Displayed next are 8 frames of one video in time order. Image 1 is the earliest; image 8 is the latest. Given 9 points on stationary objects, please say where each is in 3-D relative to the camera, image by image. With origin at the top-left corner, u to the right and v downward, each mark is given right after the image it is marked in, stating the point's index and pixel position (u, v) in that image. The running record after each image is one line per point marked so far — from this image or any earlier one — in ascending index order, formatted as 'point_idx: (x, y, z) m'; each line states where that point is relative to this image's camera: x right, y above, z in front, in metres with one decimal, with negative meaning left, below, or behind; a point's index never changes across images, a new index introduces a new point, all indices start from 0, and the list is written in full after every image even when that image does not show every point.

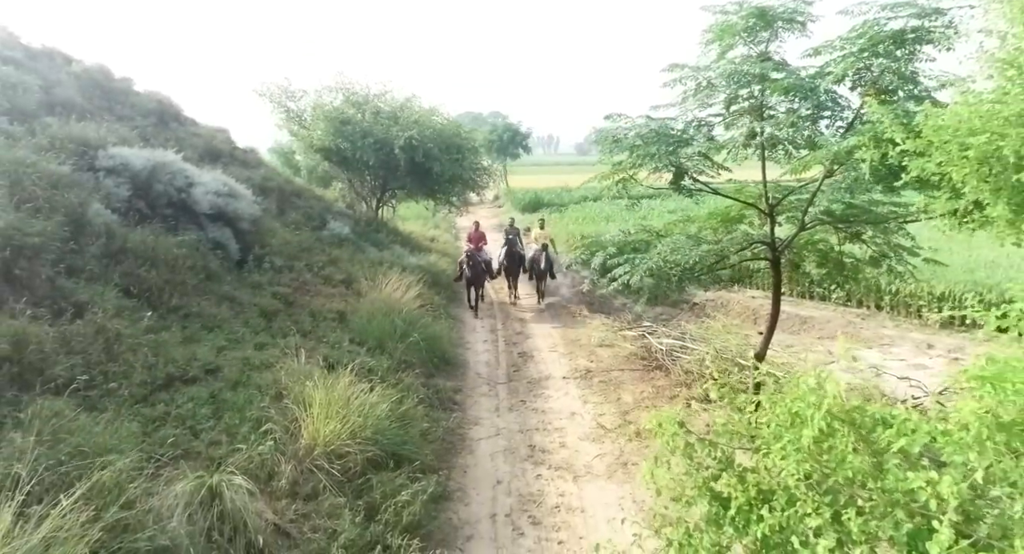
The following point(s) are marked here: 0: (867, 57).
0: (+3.9, +2.4, +6.5) m
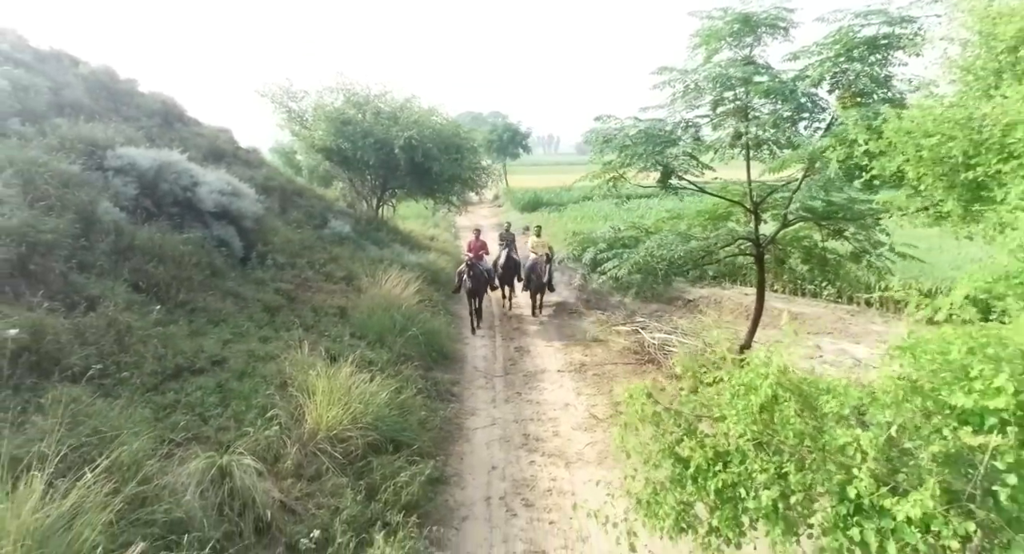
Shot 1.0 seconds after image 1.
0: (+3.8, +2.5, +6.9) m
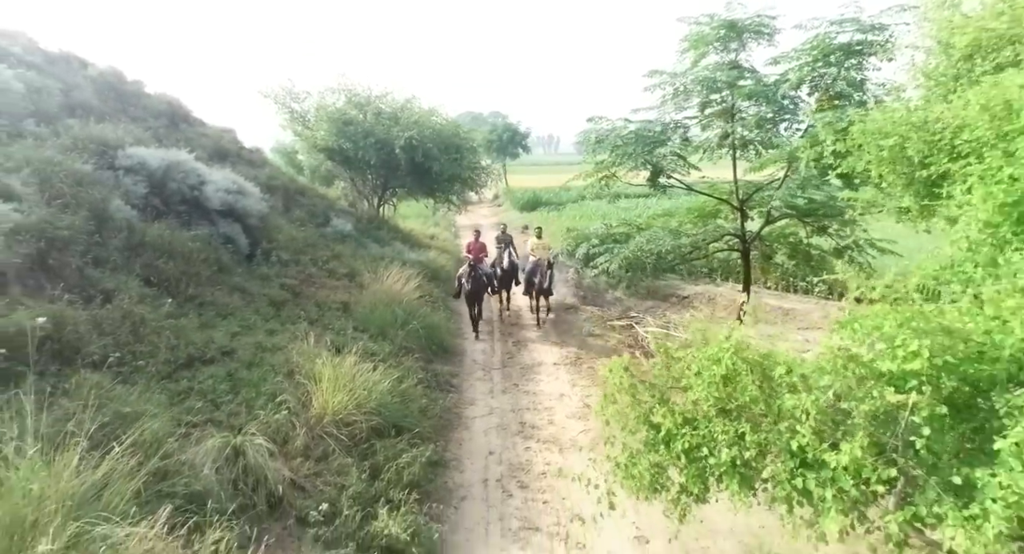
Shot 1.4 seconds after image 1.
0: (+3.7, +2.6, +7.2) m
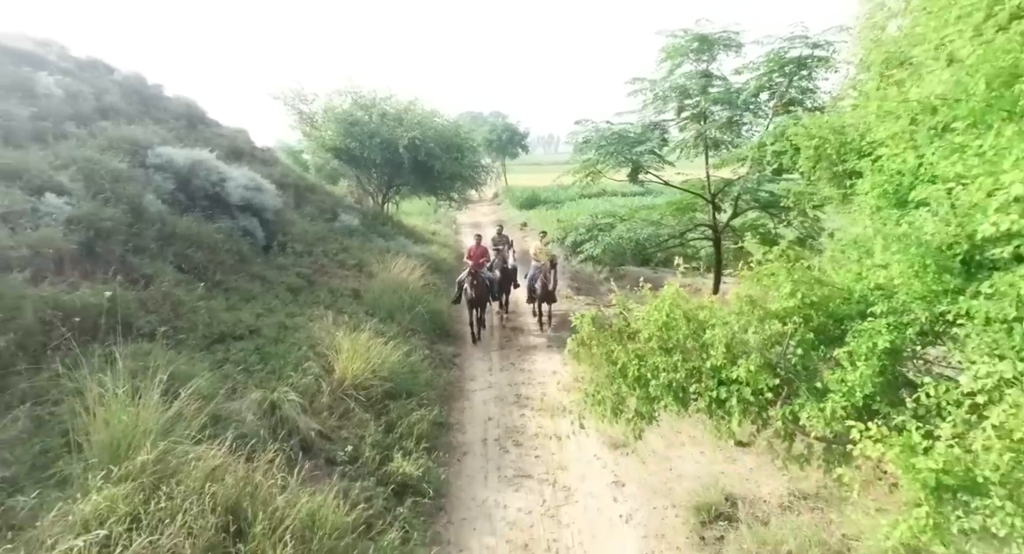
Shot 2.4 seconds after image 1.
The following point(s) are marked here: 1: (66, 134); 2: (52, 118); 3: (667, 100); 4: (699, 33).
0: (+3.7, +2.8, +8.3) m
1: (-8.6, +2.8, +11.4) m
2: (-8.8, +3.0, +11.4) m
3: (+2.5, +2.8, +9.3) m
4: (+2.9, +3.8, +9.2) m
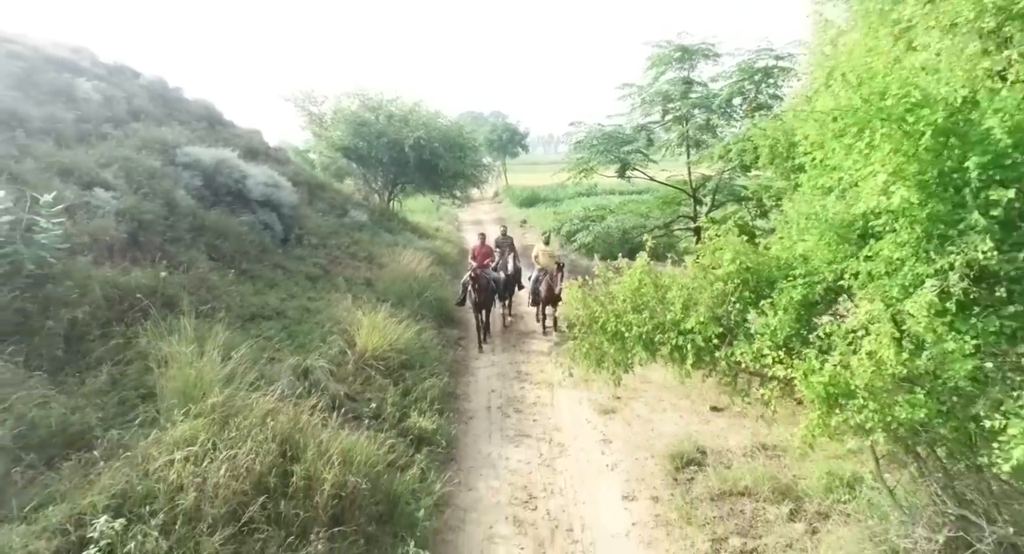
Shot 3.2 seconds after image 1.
0: (+3.7, +3.0, +9.3) m
1: (-8.5, +3.0, +12.4) m
2: (-8.8, +3.3, +12.4) m
3: (+2.5, +3.0, +10.4) m
4: (+2.9, +4.0, +10.2) m
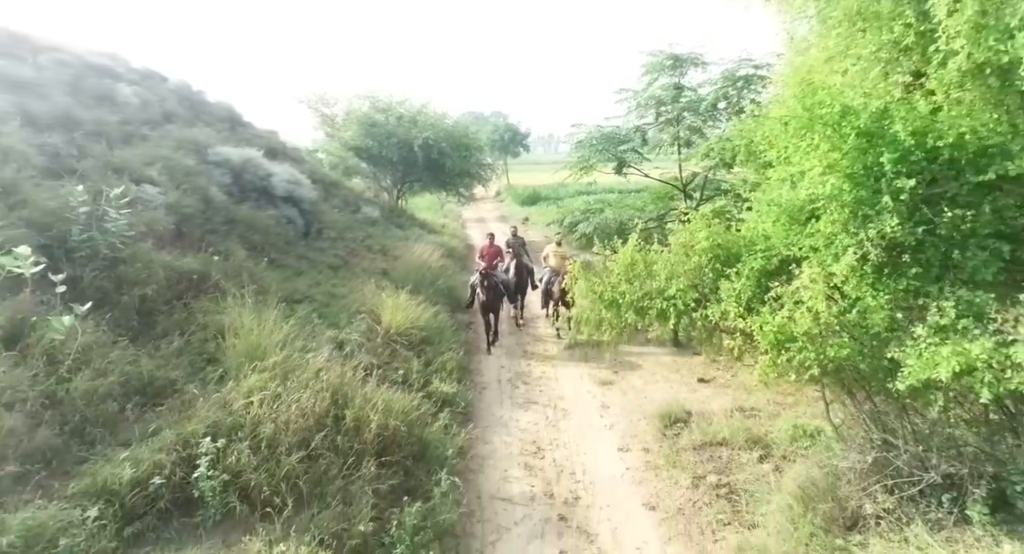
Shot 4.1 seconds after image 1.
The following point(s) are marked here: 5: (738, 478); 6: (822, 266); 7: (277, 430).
0: (+3.8, +3.3, +10.4) m
1: (-8.4, +3.2, +13.5) m
2: (-8.7, +3.5, +13.5) m
3: (+2.6, +3.3, +11.5) m
4: (+3.1, +4.3, +11.3) m
5: (+2.6, -2.3, +6.8) m
6: (+2.7, +0.1, +5.1) m
7: (-2.2, -1.4, +5.6) m
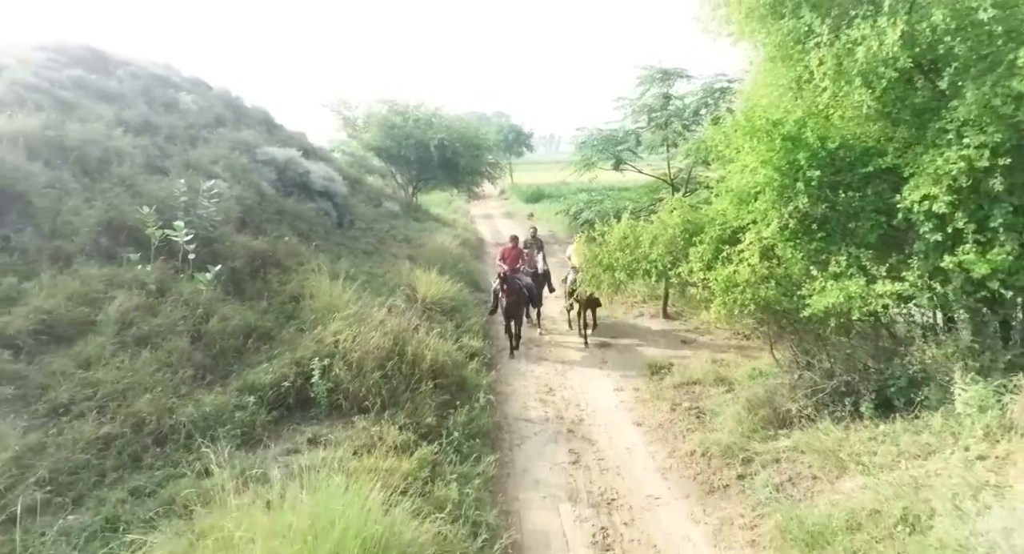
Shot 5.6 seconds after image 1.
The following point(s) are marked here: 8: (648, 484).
0: (+4.1, +3.7, +12.4) m
1: (-8.1, +3.7, +15.6) m
2: (-8.4, +4.0, +15.6) m
3: (+2.9, +3.7, +13.5) m
4: (+3.4, +4.7, +13.3) m
5: (+2.9, -1.9, +8.8) m
6: (+3.0, +0.5, +7.1) m
7: (-1.9, -1.0, +7.7) m
8: (+1.6, -2.5, +7.1) m
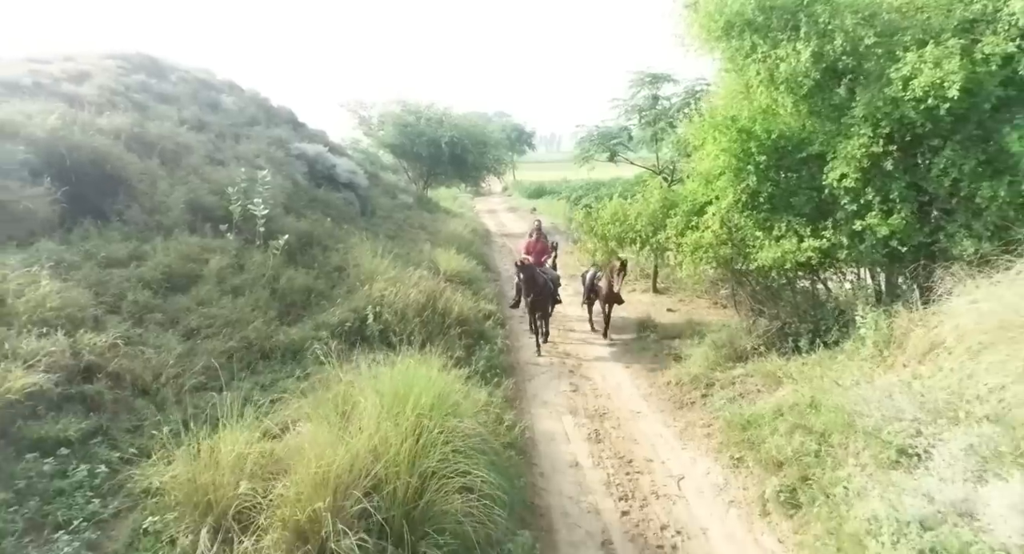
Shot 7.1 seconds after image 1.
0: (+4.3, +4.3, +14.3) m
1: (-7.9, +4.2, +17.5) m
2: (-8.2, +4.5, +17.5) m
3: (+3.1, +4.3, +15.4) m
4: (+3.6, +5.3, +15.2) m
5: (+3.1, -1.3, +10.7) m
6: (+3.2, +1.1, +9.0) m
7: (-1.8, -0.5, +9.6) m
8: (+1.8, -1.9, +9.0) m
